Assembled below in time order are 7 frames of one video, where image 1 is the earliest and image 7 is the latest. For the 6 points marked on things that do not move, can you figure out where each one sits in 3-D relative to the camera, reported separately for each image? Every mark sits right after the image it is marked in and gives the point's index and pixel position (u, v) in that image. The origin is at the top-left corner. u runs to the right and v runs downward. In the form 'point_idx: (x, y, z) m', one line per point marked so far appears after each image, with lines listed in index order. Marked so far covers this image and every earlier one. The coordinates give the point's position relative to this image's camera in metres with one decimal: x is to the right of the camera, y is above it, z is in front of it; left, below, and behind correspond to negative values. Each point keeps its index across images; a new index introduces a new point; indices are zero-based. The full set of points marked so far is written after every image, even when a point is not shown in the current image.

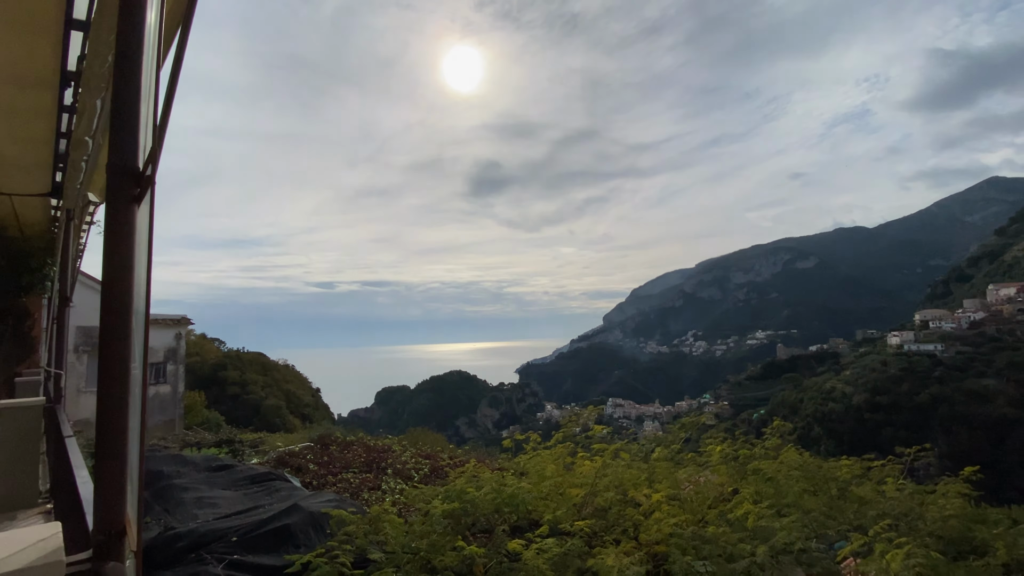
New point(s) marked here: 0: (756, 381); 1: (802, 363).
0: (+5.2, -1.9, +17.1) m
1: (+6.1, -1.6, +16.8) m
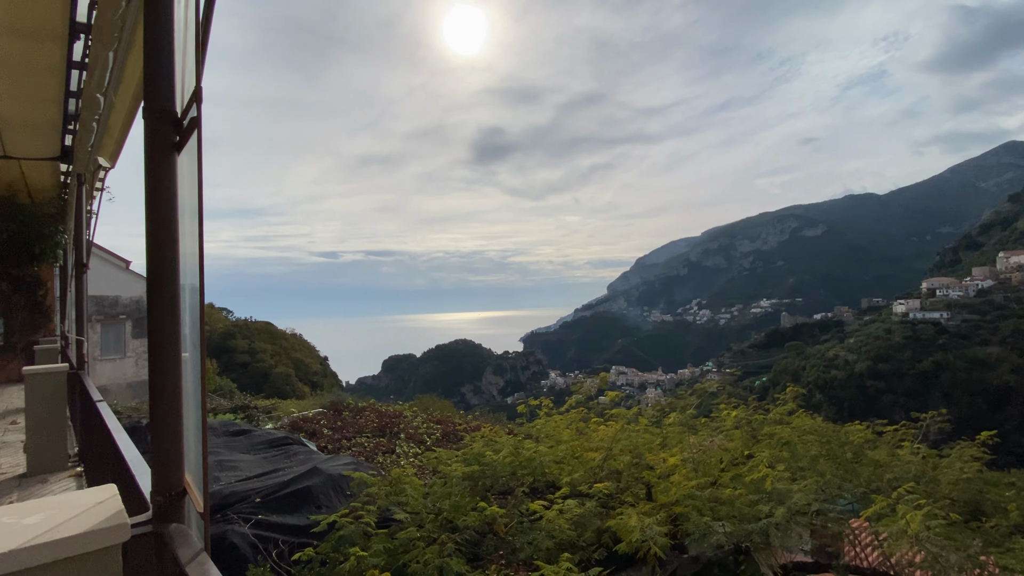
0: (+5.3, -1.3, +17.1) m
1: (+6.2, -0.9, +16.9) m
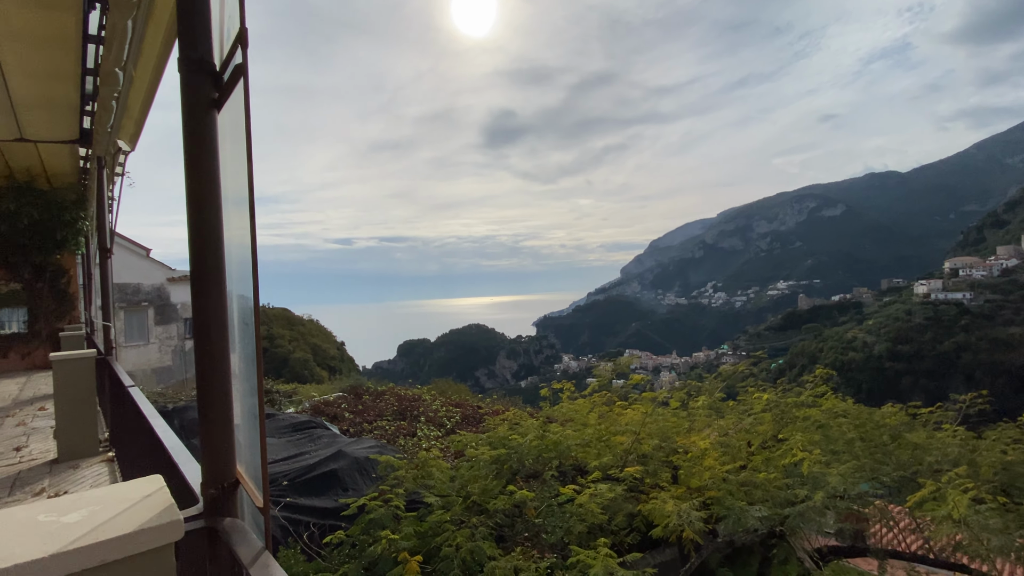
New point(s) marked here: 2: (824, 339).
0: (+5.6, -0.9, +17.0) m
1: (+6.4, -0.5, +16.8) m
2: (+4.3, -0.7, +11.2) m
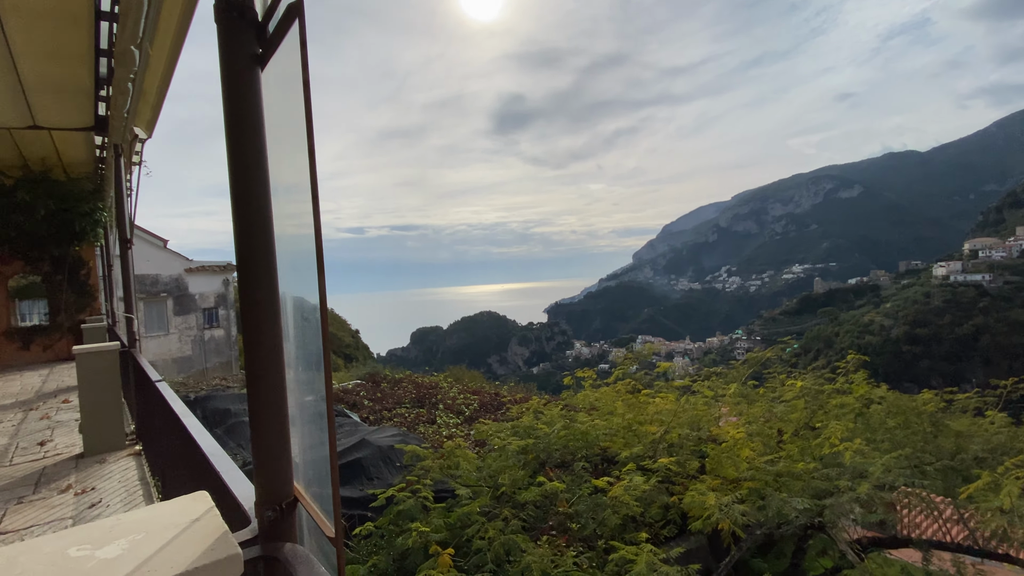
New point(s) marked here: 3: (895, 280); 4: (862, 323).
0: (+5.8, -0.6, +17.0) m
1: (+6.7, -0.2, +16.7) m
2: (+4.4, -0.5, +11.1) m
3: (+8.0, +0.2, +17.0) m
4: (+4.6, -0.5, +10.6) m
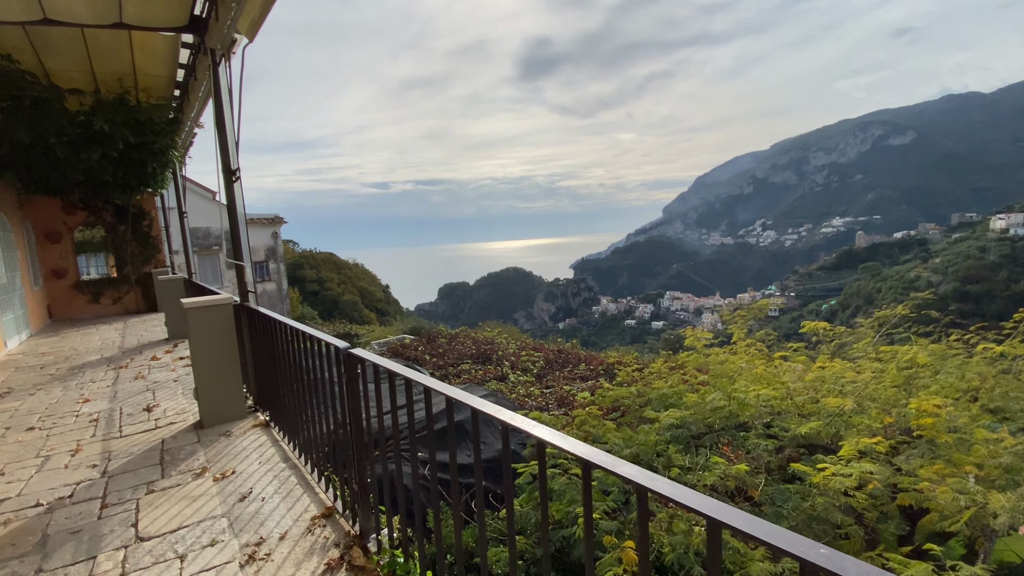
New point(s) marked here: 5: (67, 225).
0: (+7.7, +0.5, +18.4) m
1: (+8.5, +0.9, +18.1) m
2: (+6.1, +0.2, +12.7) m
3: (+9.8, +1.2, +18.3) m
4: (+6.2, +0.2, +12.1) m
5: (-4.4, +0.6, +7.8) m
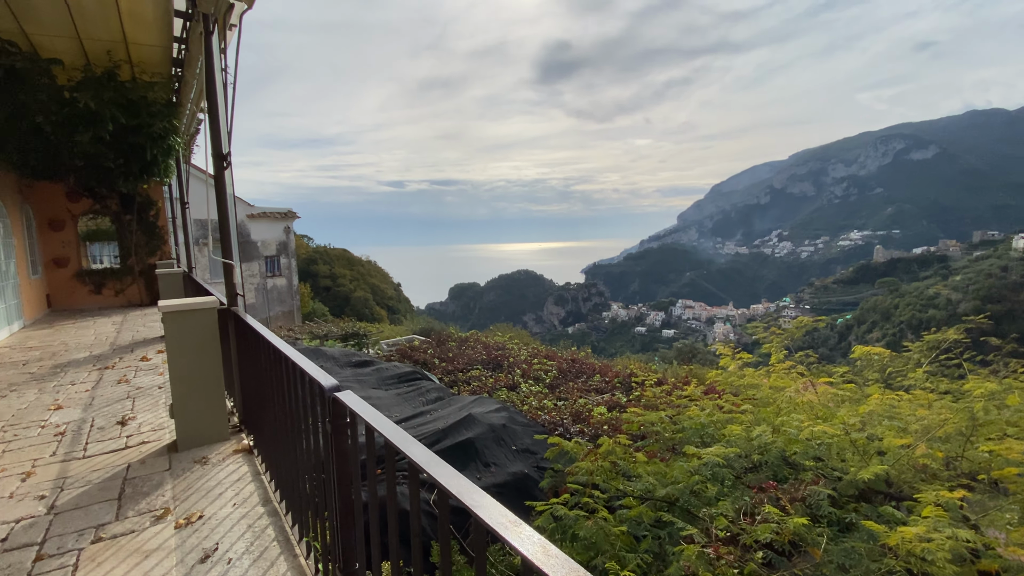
0: (+7.9, +0.2, +18.2) m
1: (+8.8, +0.5, +17.9) m
2: (+6.3, 0.0, +12.5) m
3: (+10.1, +0.8, +18.1) m
4: (+6.4, 0.0, +11.9) m
5: (-4.2, +0.7, +7.7) m
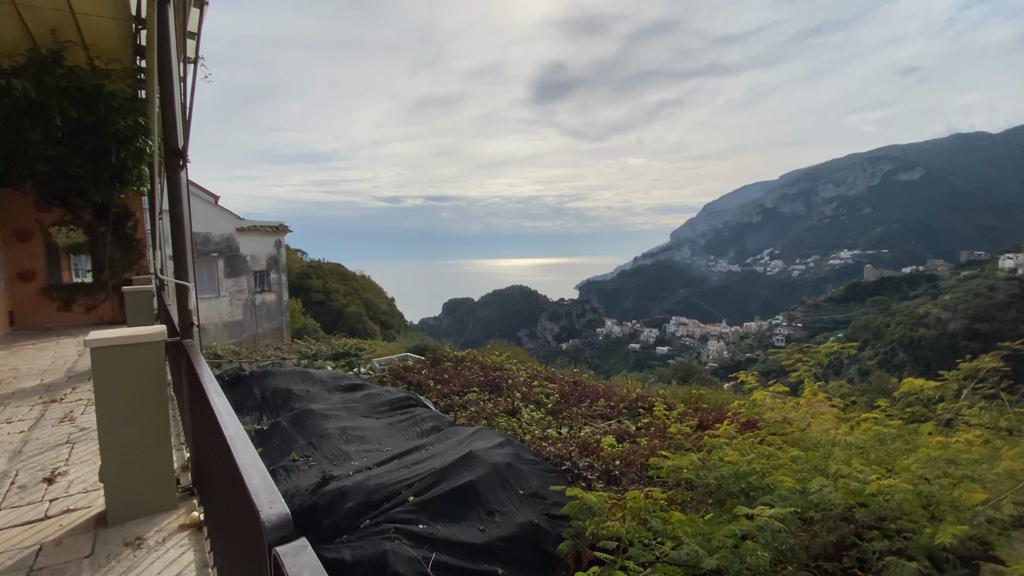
0: (+7.8, -0.3, +18.1) m
1: (+8.7, +0.1, +17.8) m
2: (+6.2, -0.3, +12.4) m
3: (+10.0, +0.4, +18.0) m
4: (+6.3, -0.3, +11.8) m
5: (-4.3, +0.6, +7.6) m
